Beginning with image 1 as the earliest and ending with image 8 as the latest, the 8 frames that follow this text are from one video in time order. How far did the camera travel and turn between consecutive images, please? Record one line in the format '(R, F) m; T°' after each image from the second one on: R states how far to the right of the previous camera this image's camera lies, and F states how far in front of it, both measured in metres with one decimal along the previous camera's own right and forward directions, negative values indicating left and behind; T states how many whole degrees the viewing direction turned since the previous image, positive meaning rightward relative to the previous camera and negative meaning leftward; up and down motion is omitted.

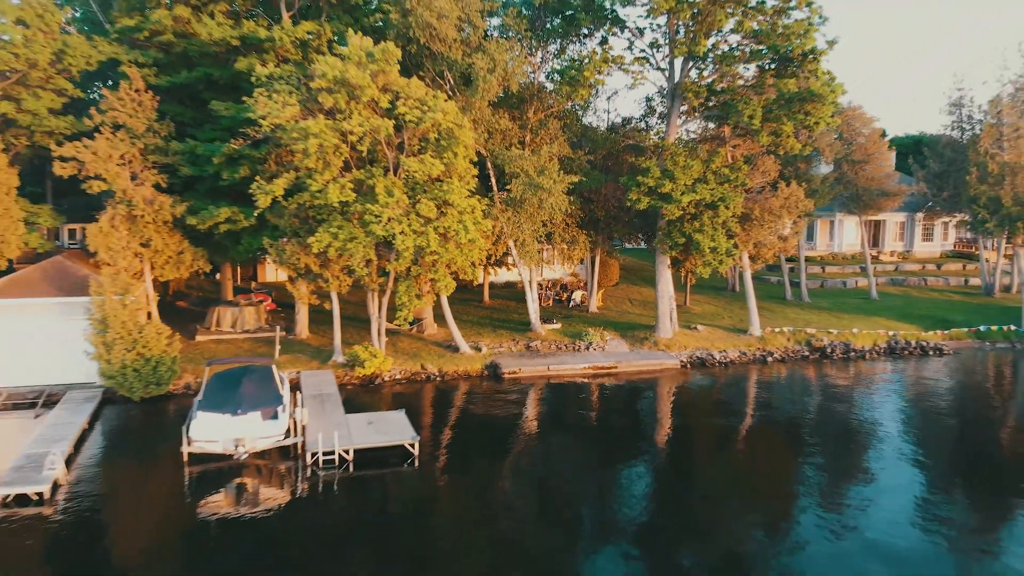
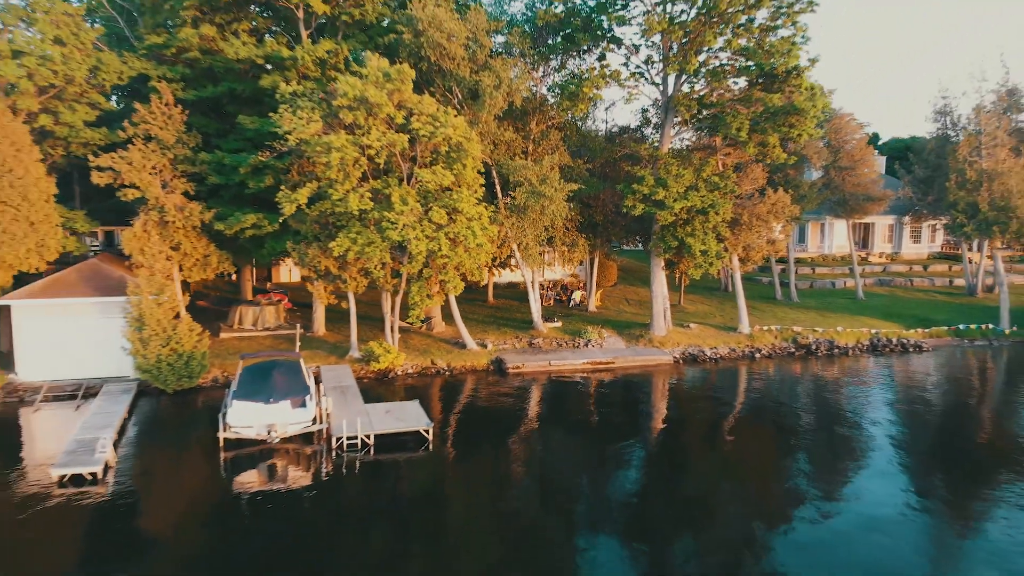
(-0.2, -1.3) m; 0°
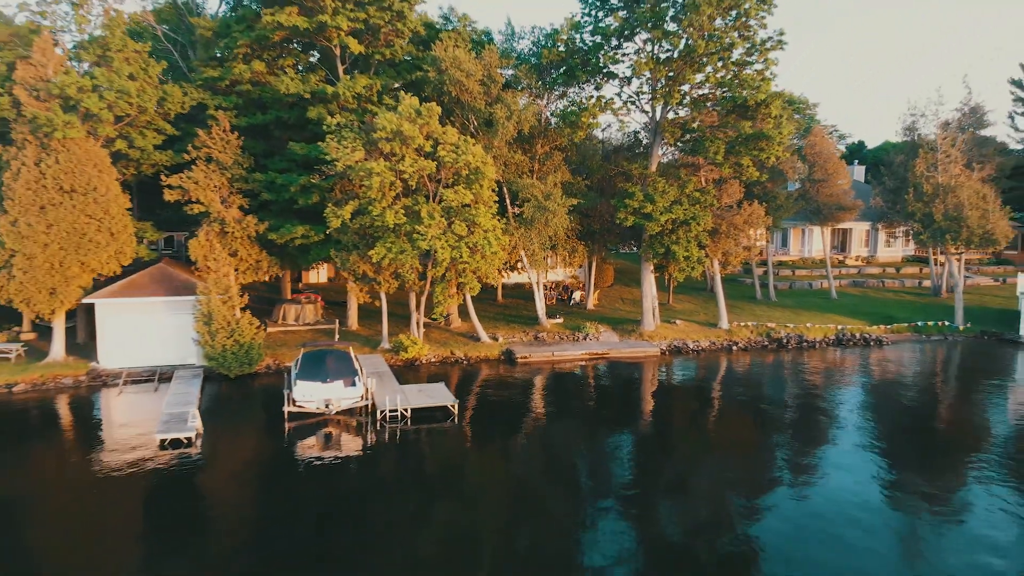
(-0.4, -3.2) m; 0°
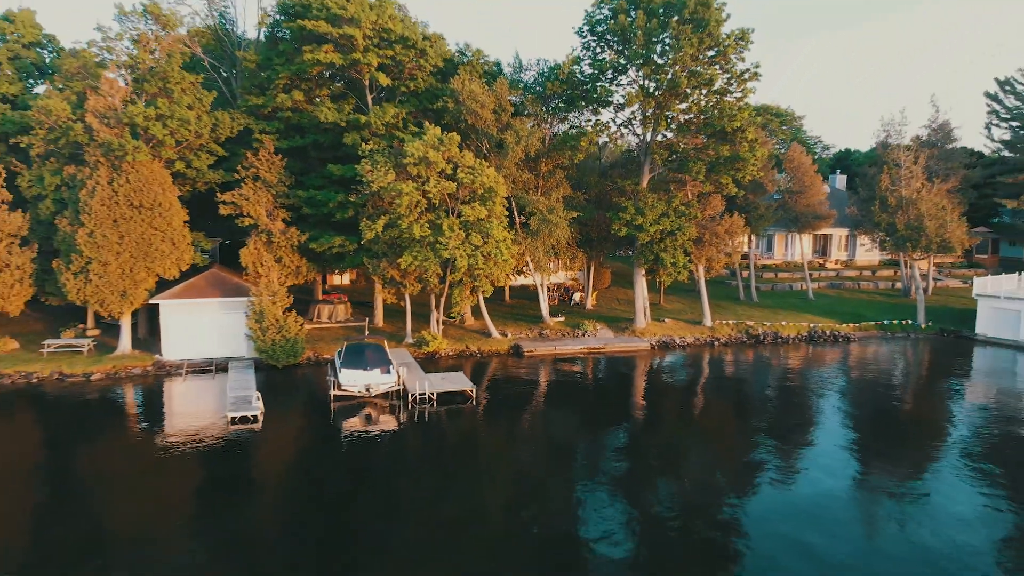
(-0.5, -3.3) m; 0°
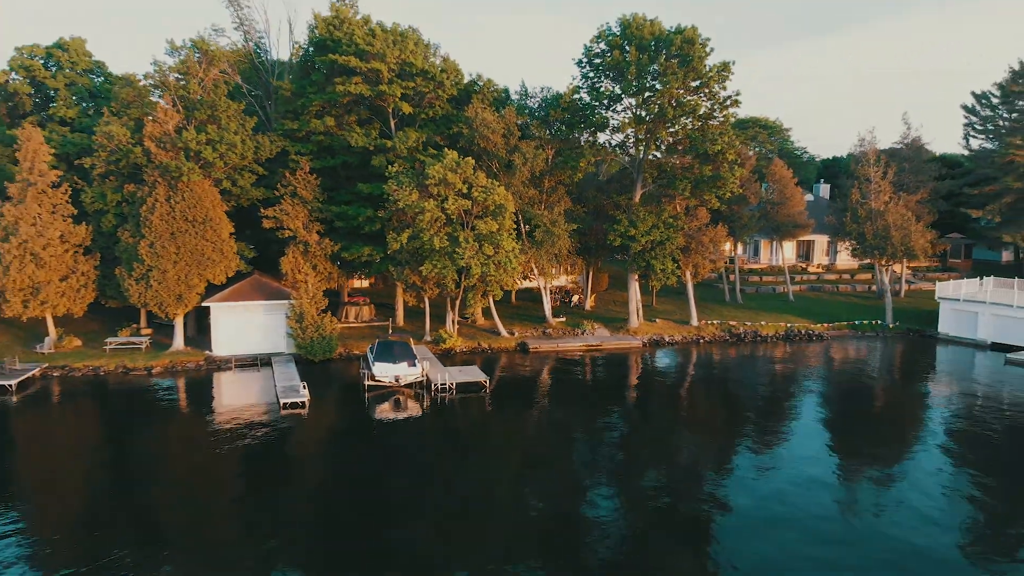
(-0.5, -3.4) m; 0°
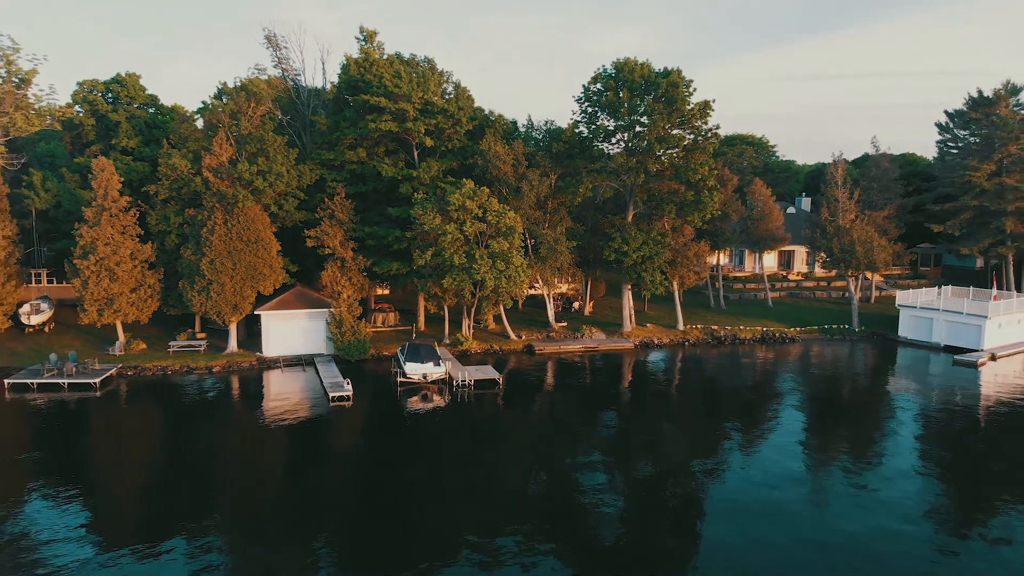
(-0.6, -4.4) m; 0°
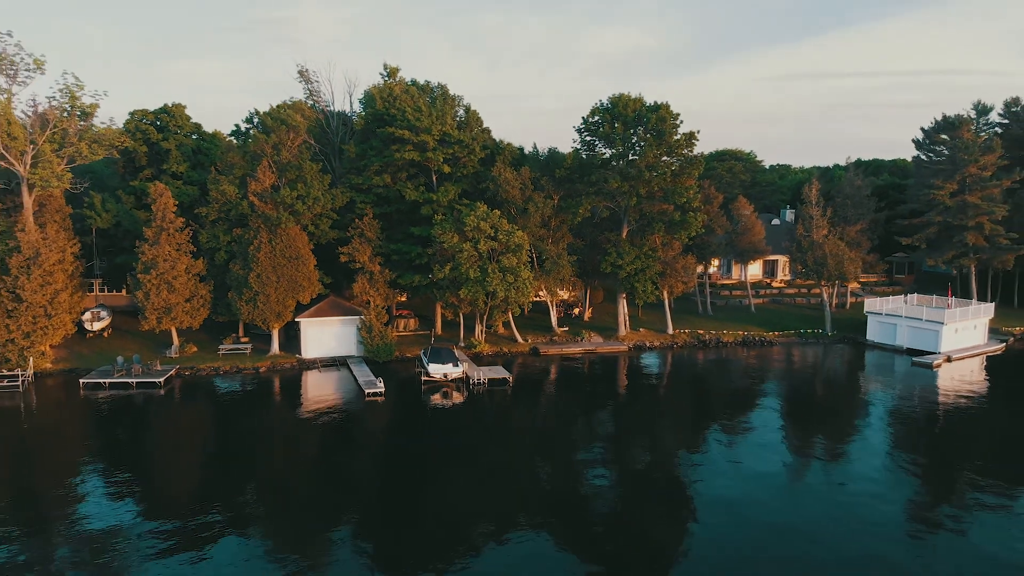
(-0.6, -4.5) m; 0°
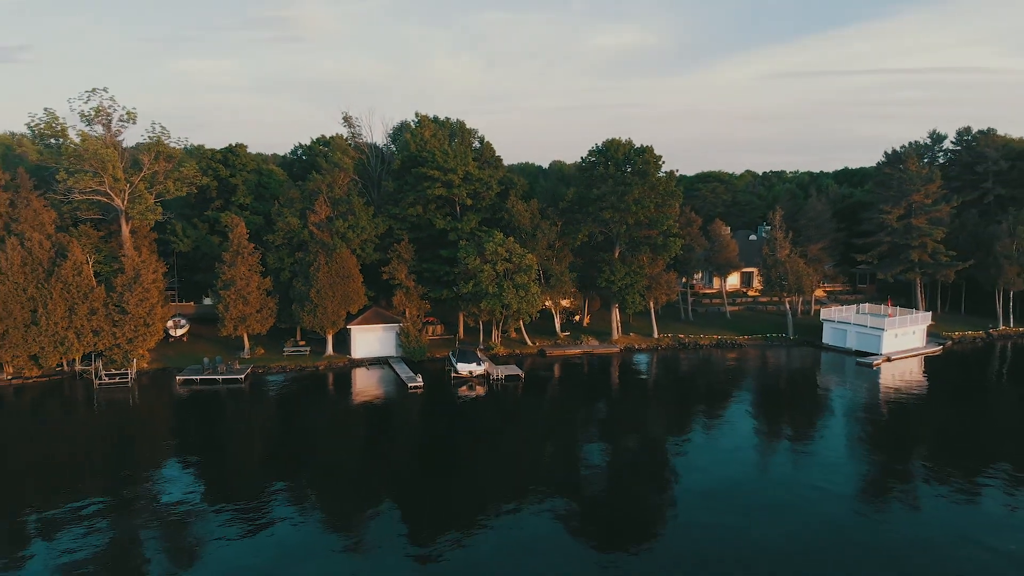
(-1.0, -8.2) m; 0°
